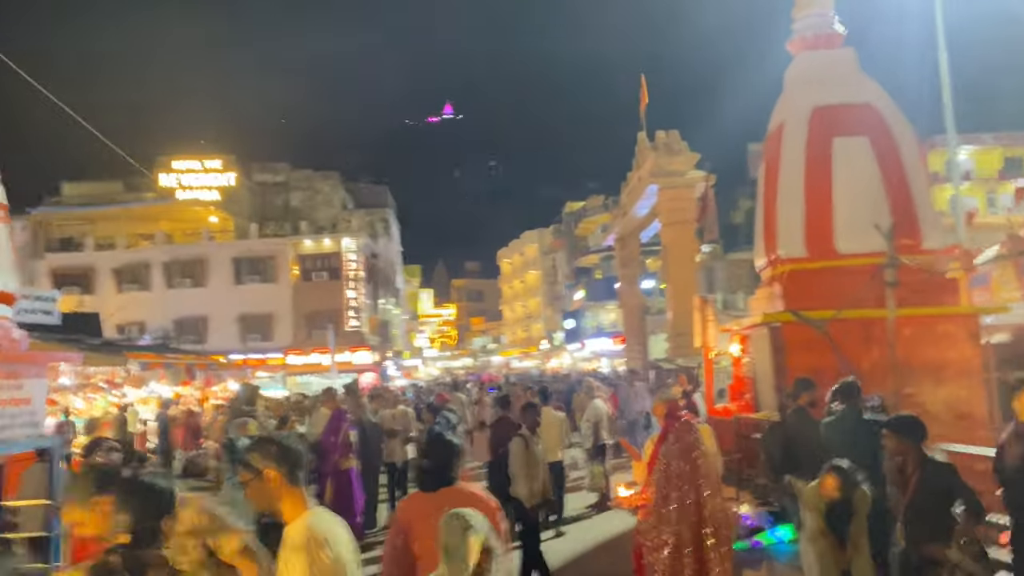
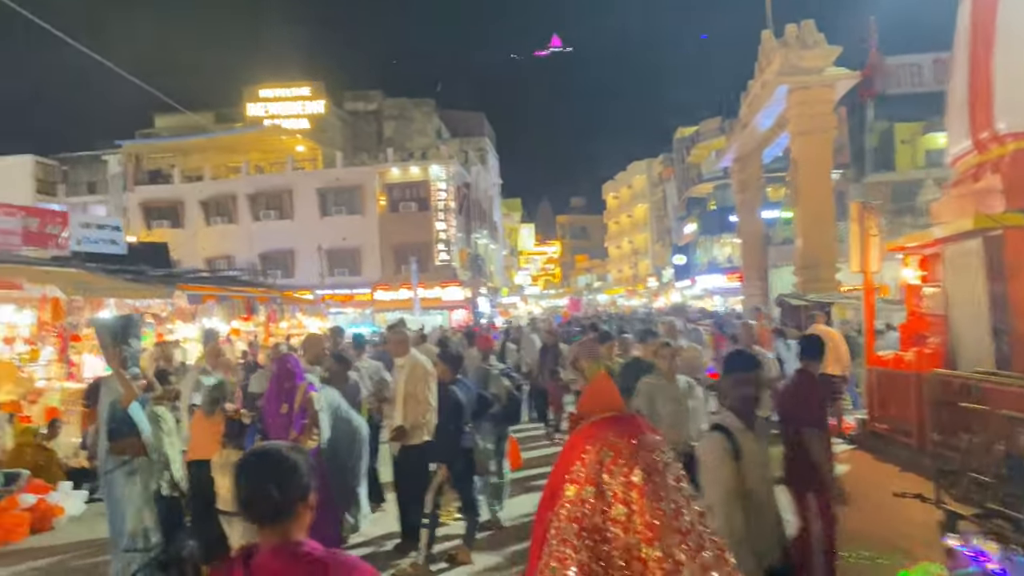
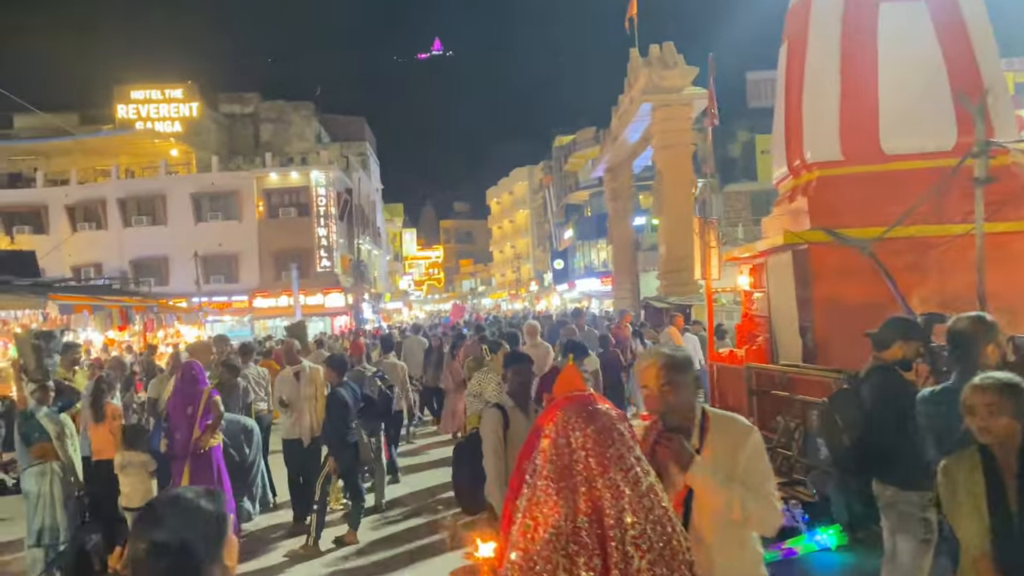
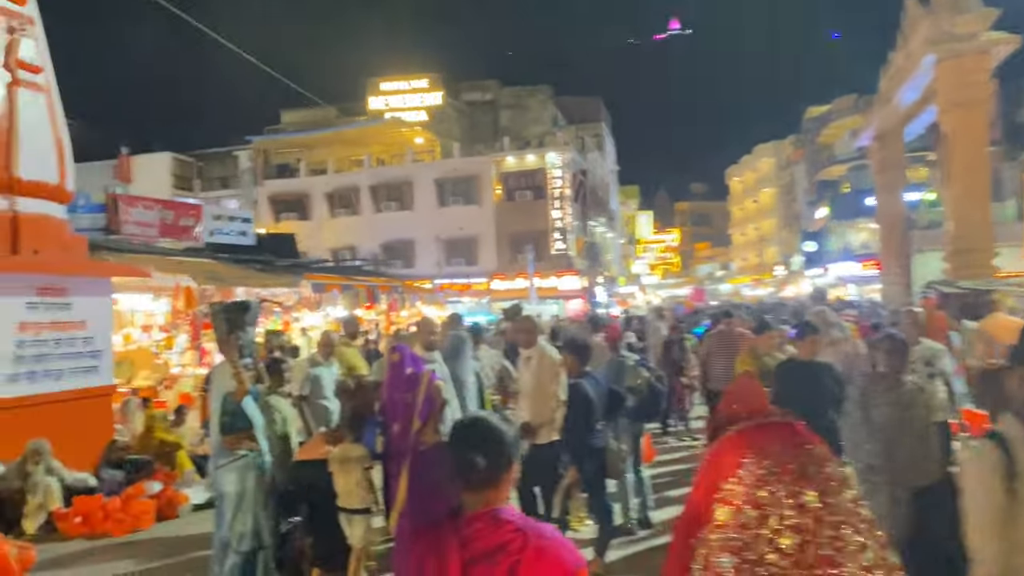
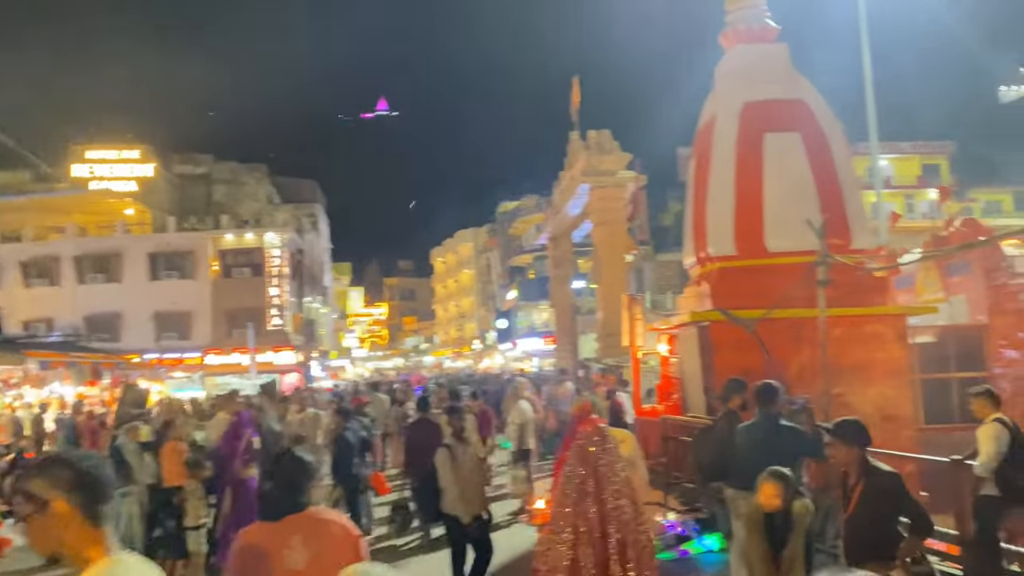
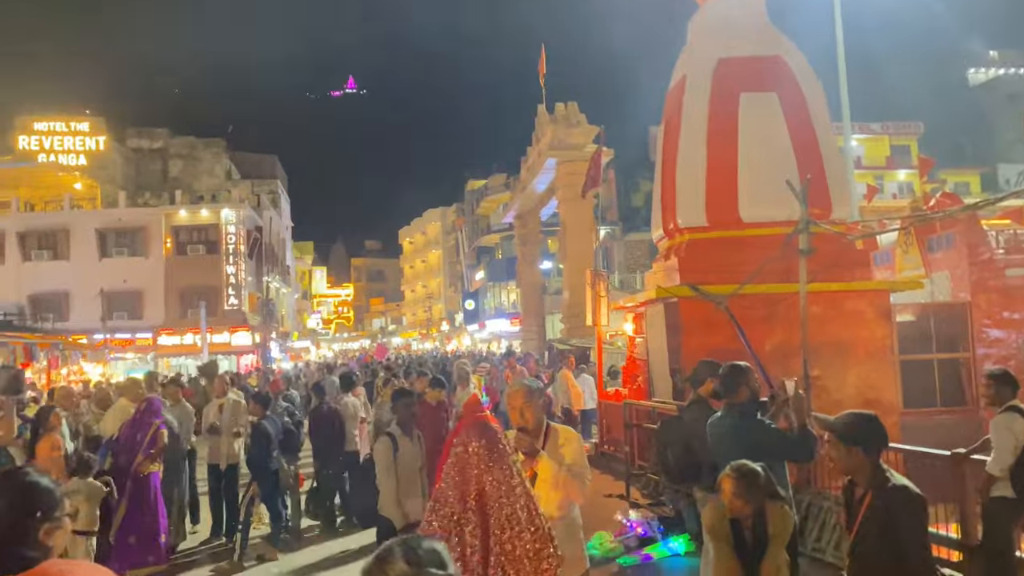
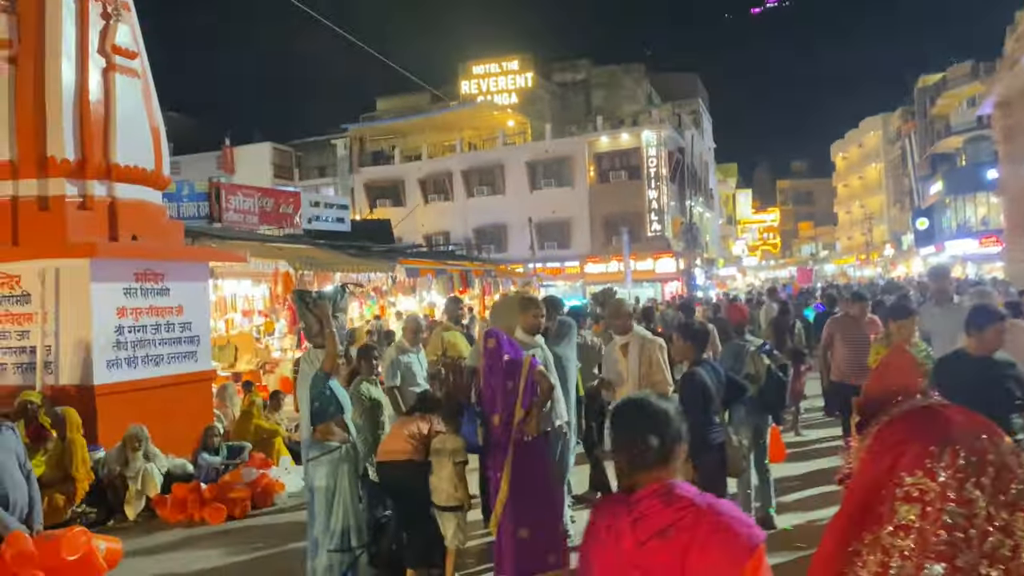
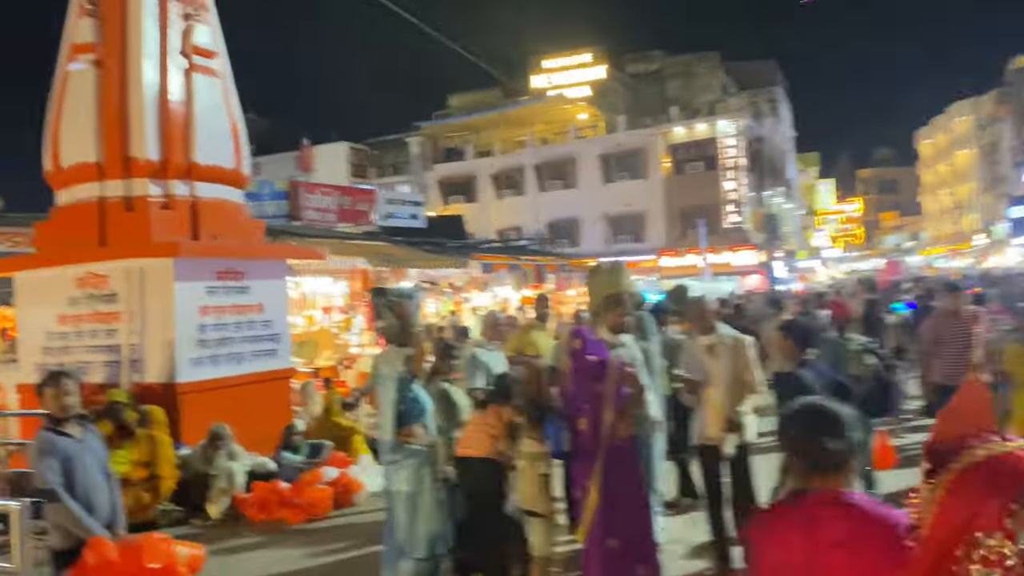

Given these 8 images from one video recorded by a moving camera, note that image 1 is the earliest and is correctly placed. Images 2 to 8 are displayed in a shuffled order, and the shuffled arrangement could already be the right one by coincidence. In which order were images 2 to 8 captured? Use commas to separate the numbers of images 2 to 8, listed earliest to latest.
5, 6, 3, 2, 4, 7, 8
